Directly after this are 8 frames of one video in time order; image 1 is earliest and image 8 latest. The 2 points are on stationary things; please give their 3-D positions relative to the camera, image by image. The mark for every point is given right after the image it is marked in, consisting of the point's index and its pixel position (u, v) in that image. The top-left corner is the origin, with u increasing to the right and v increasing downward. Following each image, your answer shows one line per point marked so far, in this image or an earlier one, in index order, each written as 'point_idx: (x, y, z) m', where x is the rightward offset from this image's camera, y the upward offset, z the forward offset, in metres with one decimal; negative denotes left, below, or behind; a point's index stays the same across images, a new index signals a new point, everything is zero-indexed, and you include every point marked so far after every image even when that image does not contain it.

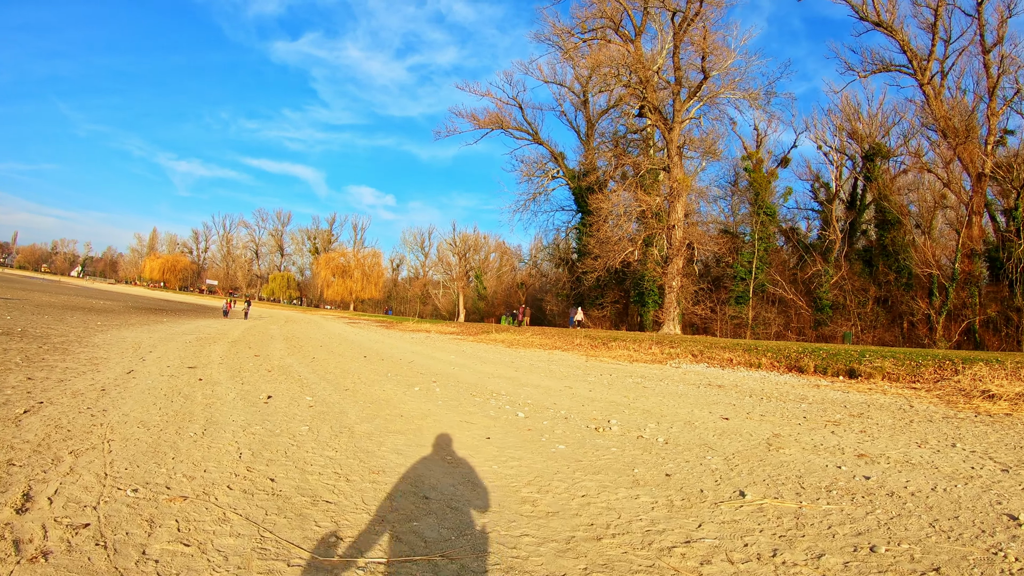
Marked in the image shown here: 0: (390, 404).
0: (-1.8, -1.7, +7.6) m
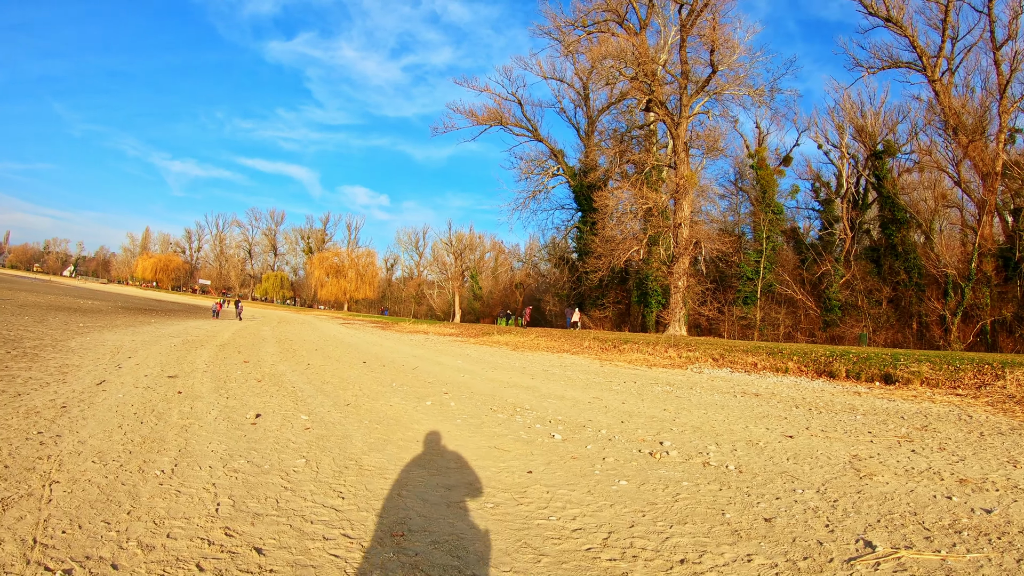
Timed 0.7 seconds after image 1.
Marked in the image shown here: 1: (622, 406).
0: (-1.4, -1.7, +6.5) m
1: (+2.0, -2.1, +9.4) m
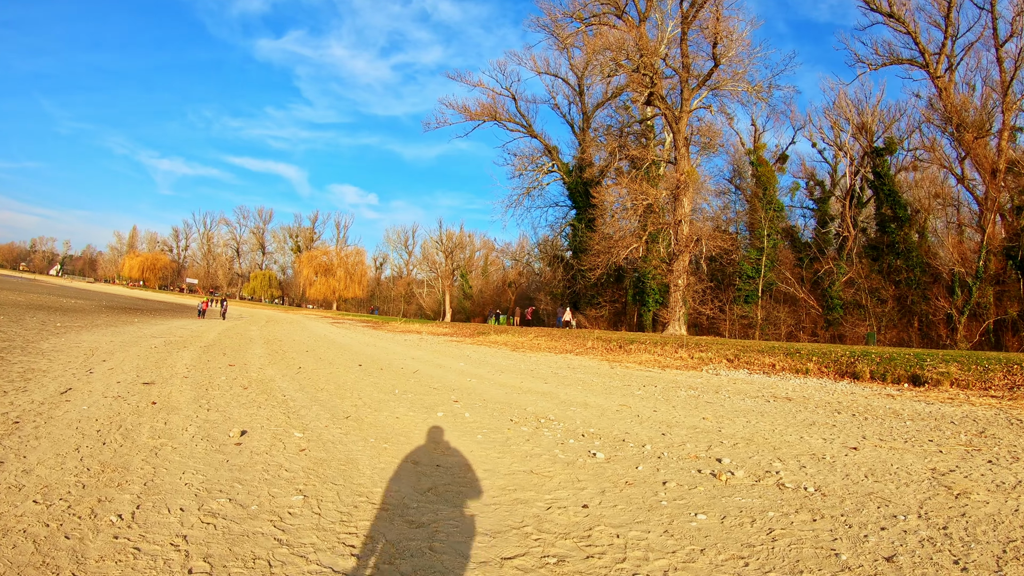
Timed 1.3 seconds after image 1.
0: (-1.0, -1.6, +5.5) m
1: (+2.4, -2.1, +8.5) m
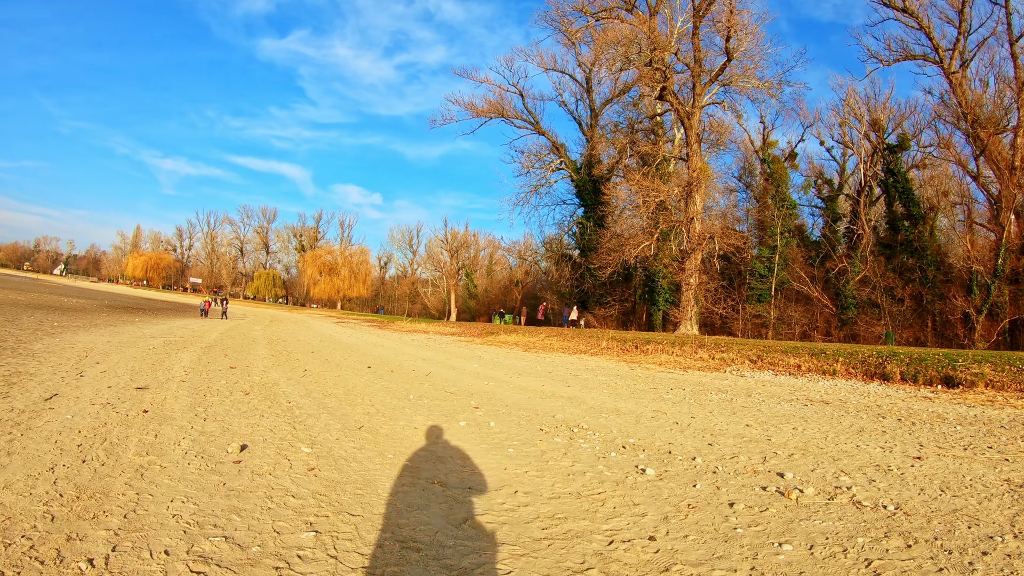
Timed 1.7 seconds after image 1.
0: (-0.6, -1.6, +4.8) m
1: (+2.7, -2.0, +7.8) m
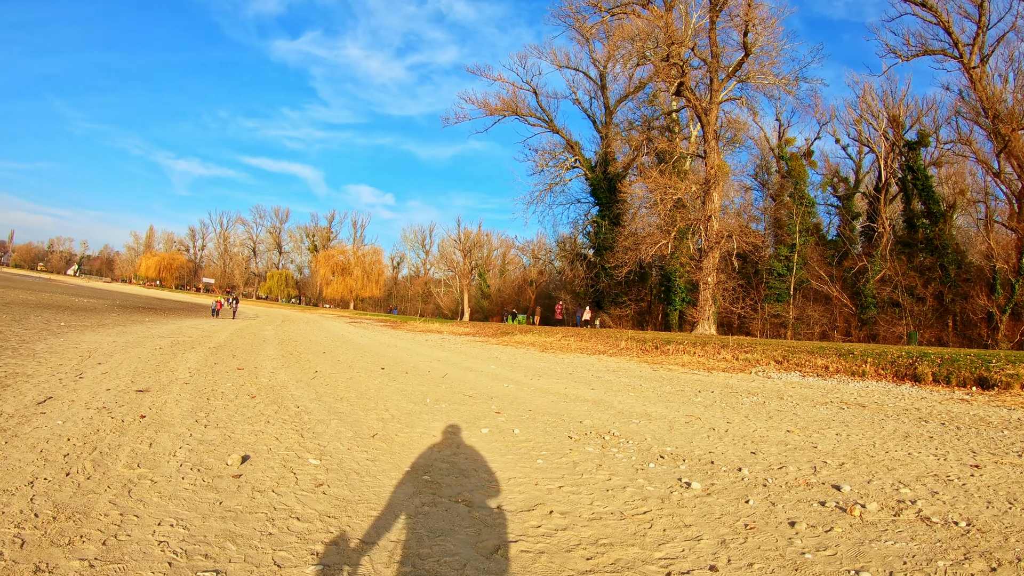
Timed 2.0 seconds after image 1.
0: (-0.4, -1.5, +4.3) m
1: (+3.0, -1.9, +7.2) m
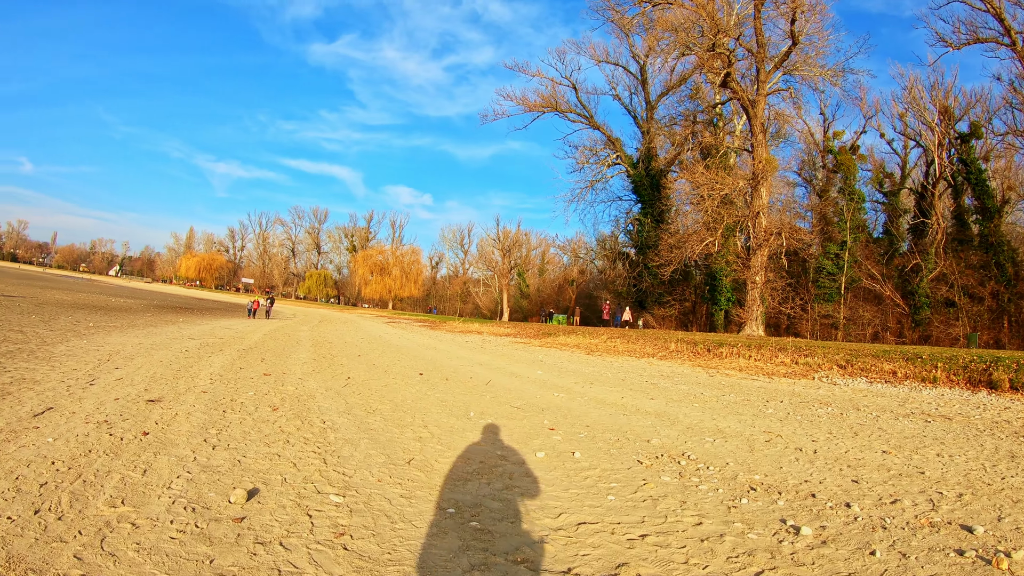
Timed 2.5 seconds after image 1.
0: (+0.1, -1.5, +3.5) m
1: (+3.7, -1.9, +6.2) m
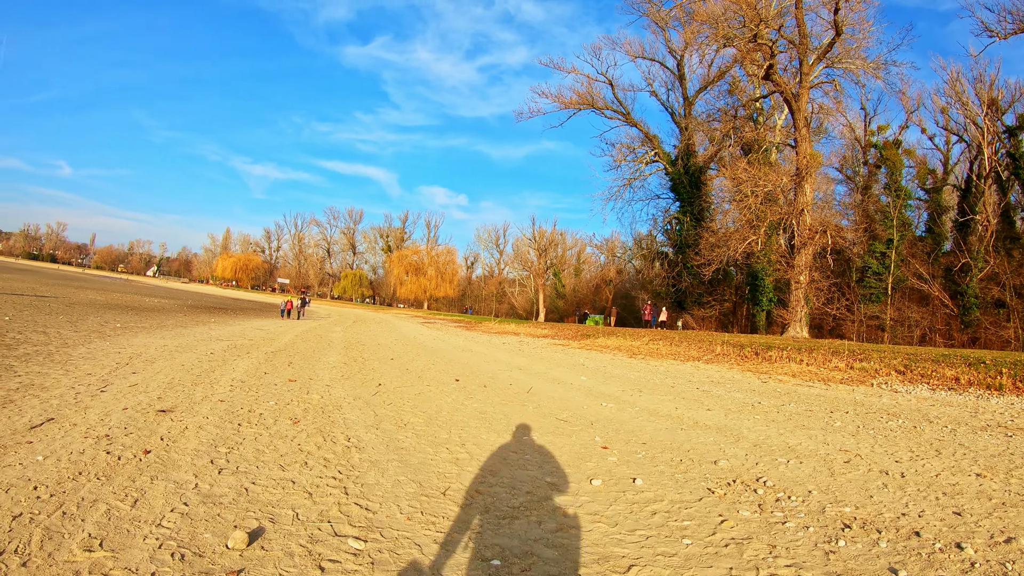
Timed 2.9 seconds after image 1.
0: (+0.4, -1.5, +2.8) m
1: (+4.1, -1.9, +5.3) m
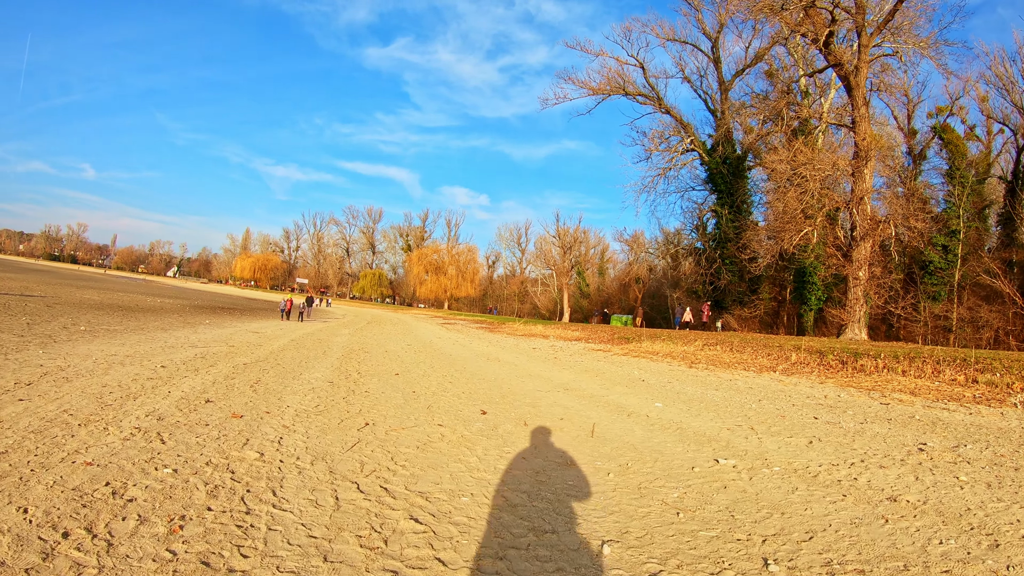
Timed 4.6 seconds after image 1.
0: (+0.7, -1.4, +0.3) m
1: (+4.5, -1.8, +2.7) m
